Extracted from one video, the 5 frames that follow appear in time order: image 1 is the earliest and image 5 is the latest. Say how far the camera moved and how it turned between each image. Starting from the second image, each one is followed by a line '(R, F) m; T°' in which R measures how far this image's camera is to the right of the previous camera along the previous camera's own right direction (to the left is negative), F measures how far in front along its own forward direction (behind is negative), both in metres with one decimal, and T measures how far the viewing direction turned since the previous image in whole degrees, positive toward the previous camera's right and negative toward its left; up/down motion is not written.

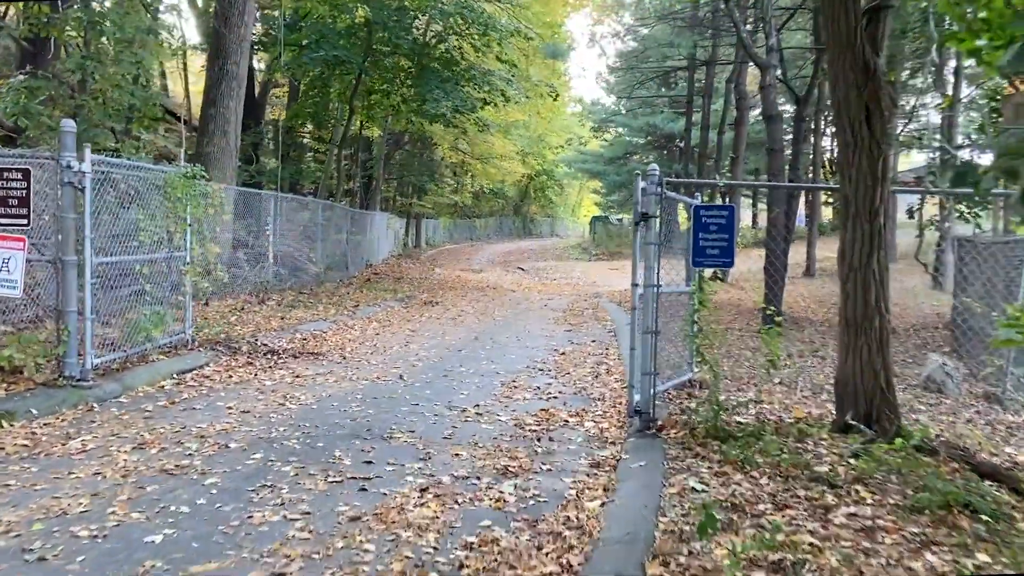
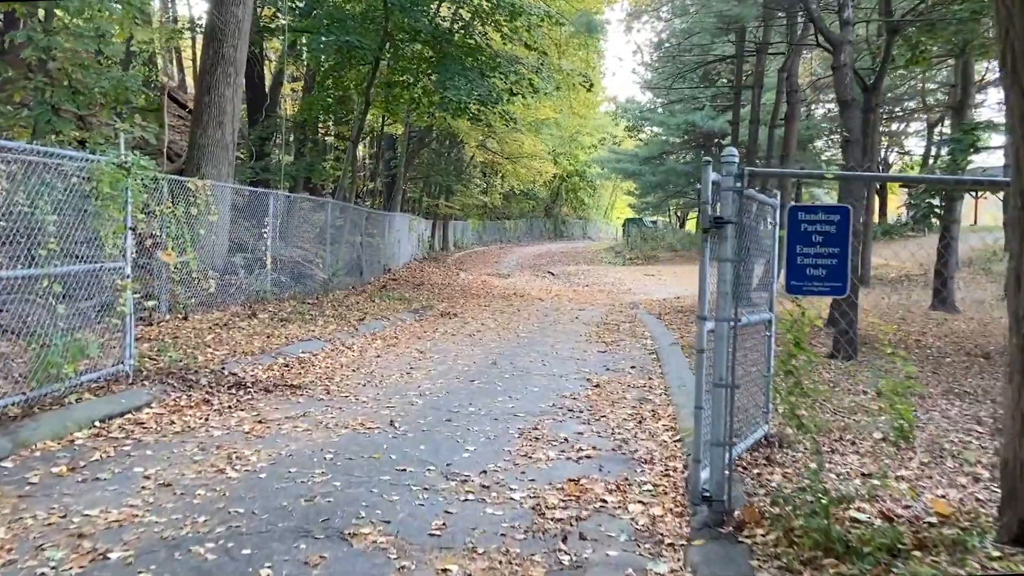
(+0.1, +1.4) m; -2°
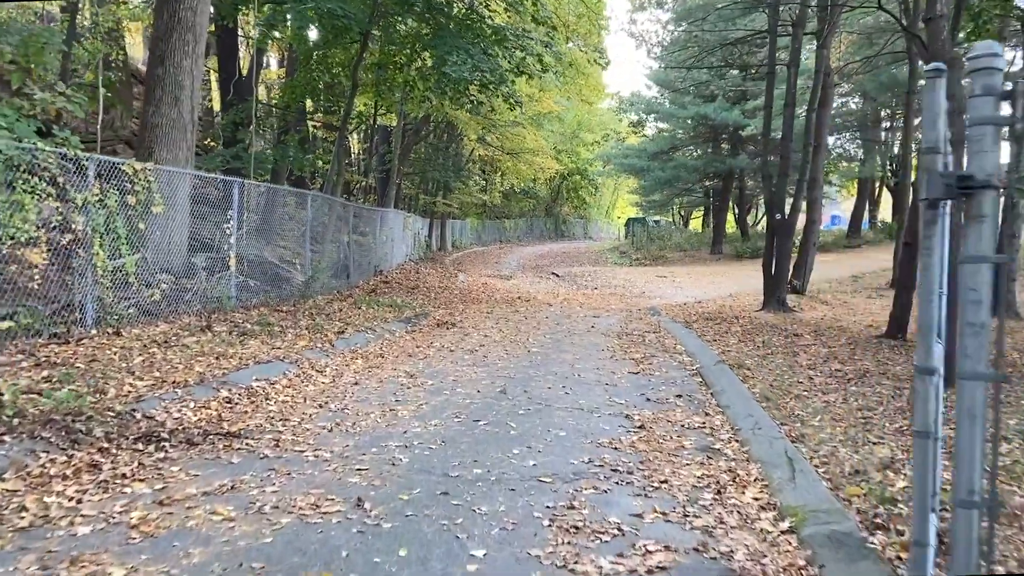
(-0.1, +1.6) m; 0°
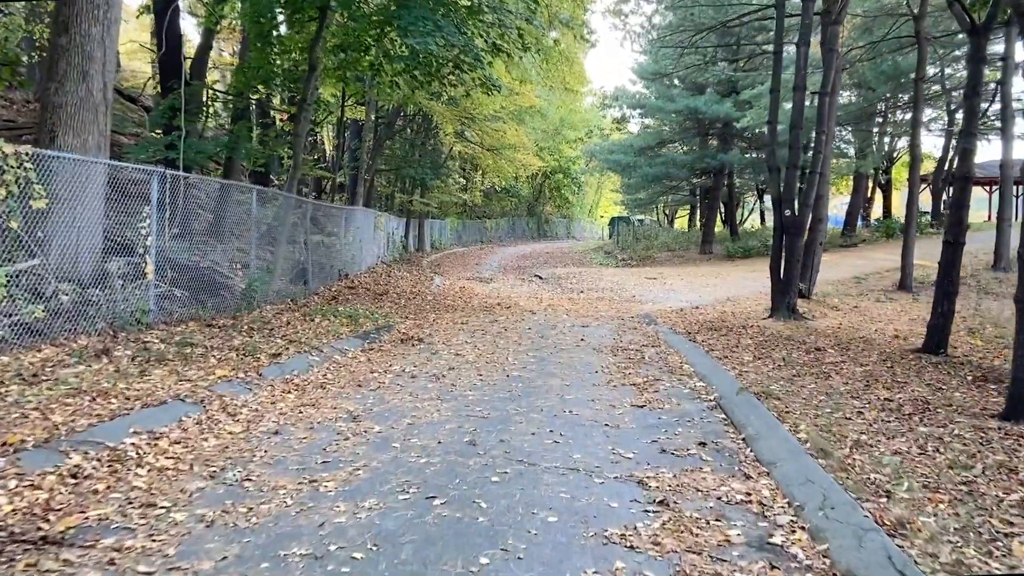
(+0.1, +1.5) m; +1°
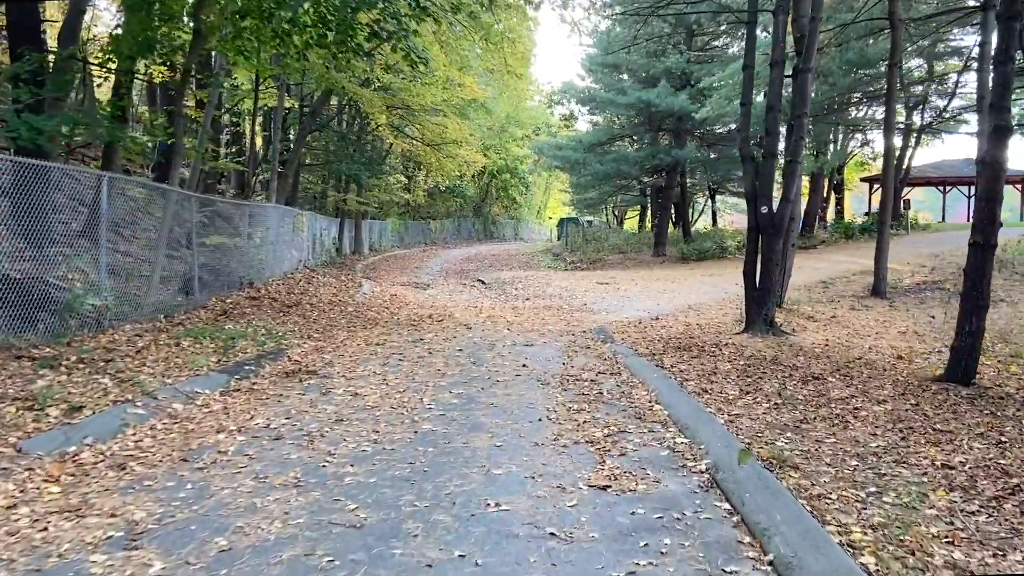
(+0.2, +1.9) m; +4°
